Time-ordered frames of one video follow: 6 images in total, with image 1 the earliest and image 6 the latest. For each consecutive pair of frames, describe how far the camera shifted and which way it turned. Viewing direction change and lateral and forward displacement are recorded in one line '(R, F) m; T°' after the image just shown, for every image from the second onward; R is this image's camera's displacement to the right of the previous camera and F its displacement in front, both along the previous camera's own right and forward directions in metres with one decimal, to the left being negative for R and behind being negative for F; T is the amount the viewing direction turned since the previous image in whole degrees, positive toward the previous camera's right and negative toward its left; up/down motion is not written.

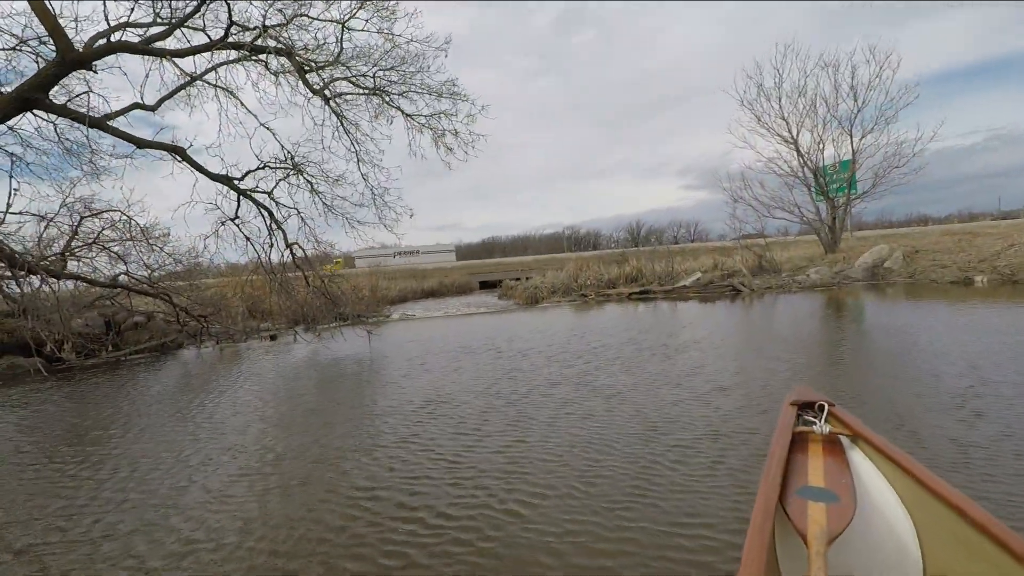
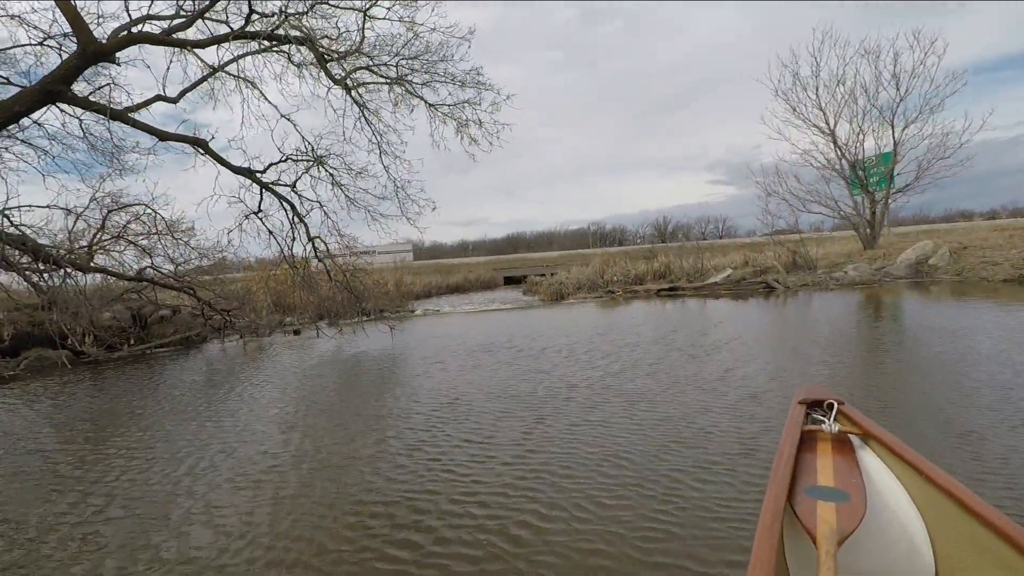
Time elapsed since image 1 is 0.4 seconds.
(0.0, +0.2) m; -3°
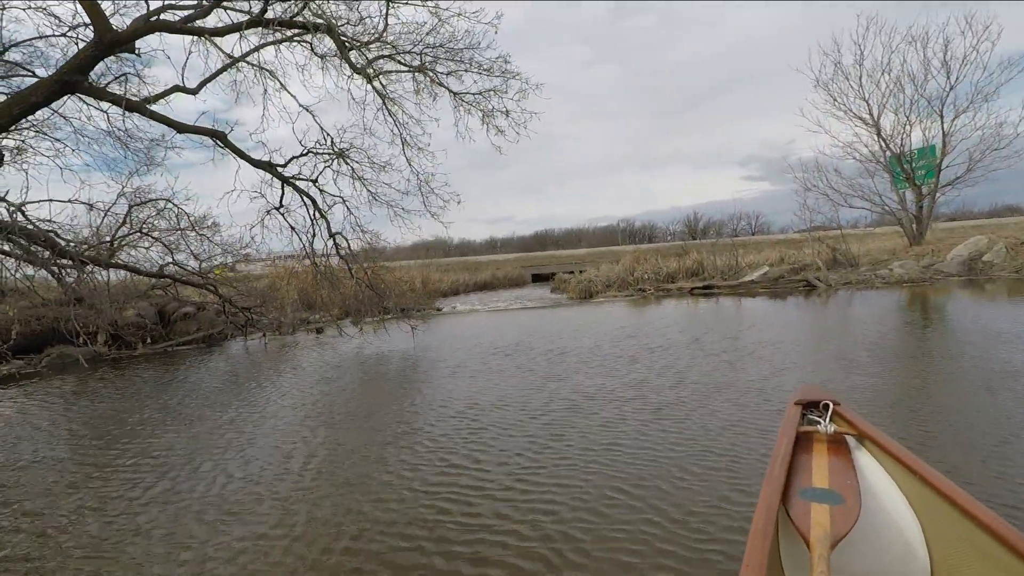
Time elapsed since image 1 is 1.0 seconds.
(0.0, +0.3) m; -3°
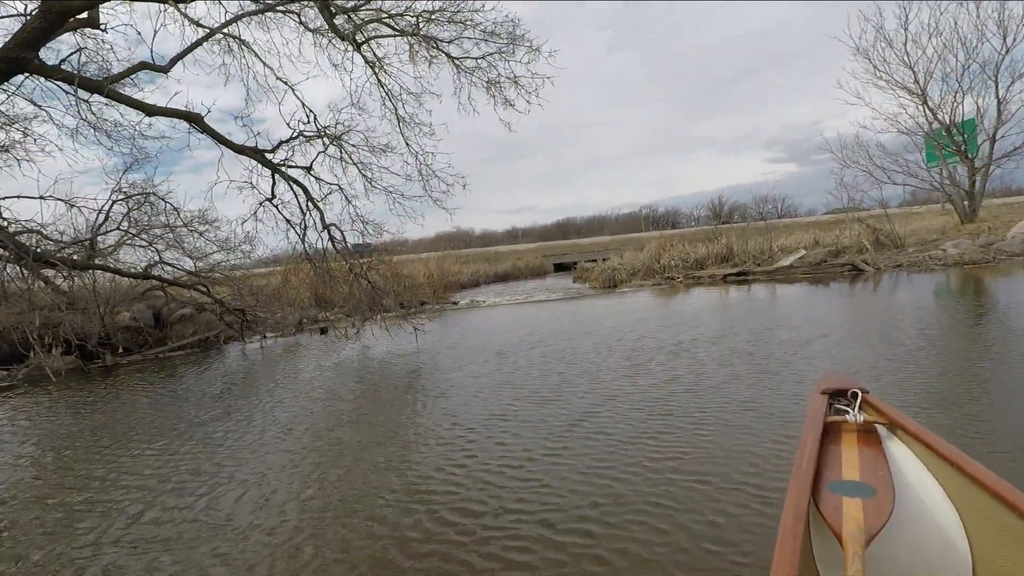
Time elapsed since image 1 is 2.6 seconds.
(+0.1, +0.7) m; -2°
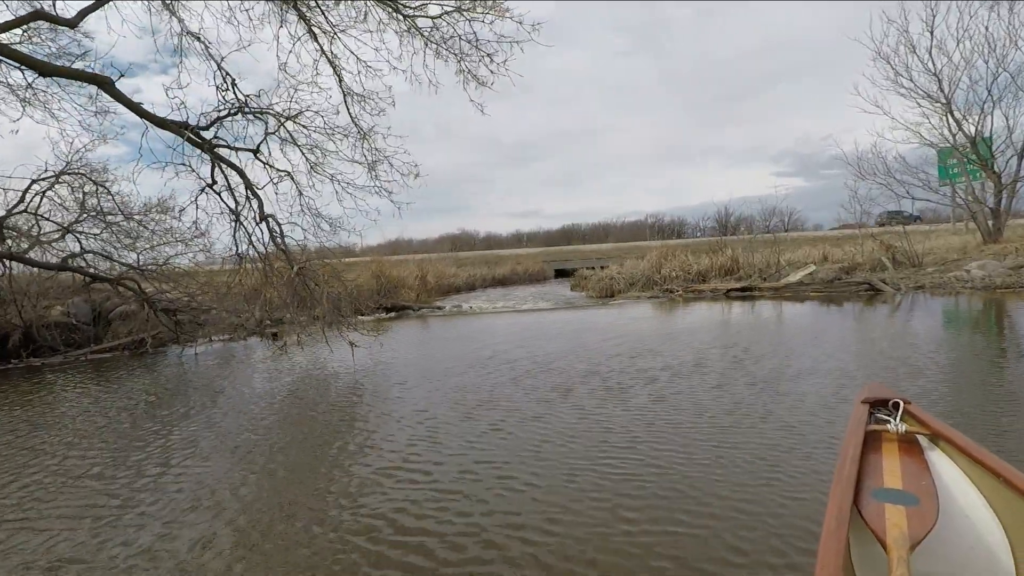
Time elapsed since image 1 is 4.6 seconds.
(+0.3, +0.9) m; 0°
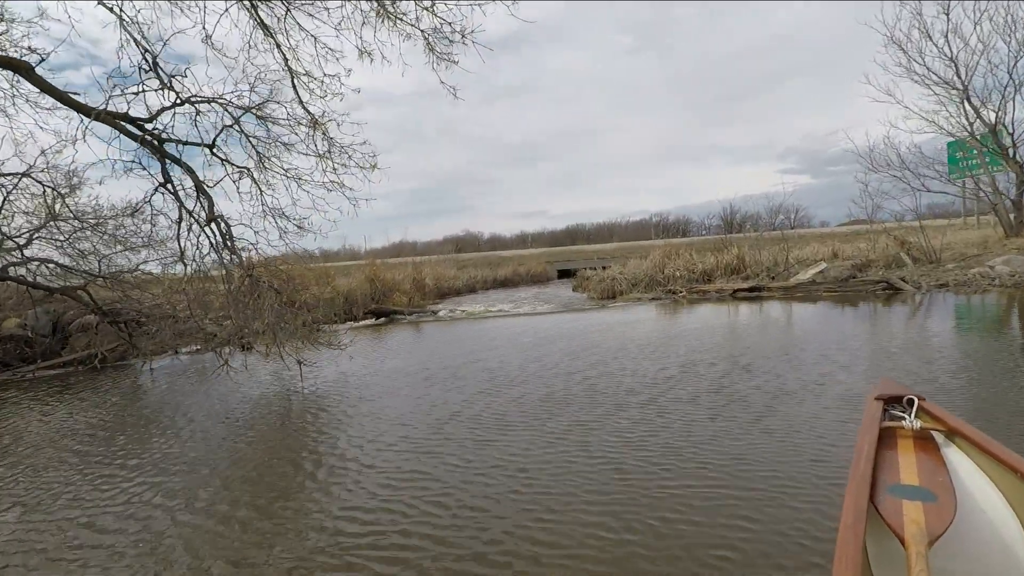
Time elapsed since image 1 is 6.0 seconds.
(+0.2, +0.6) m; -1°
